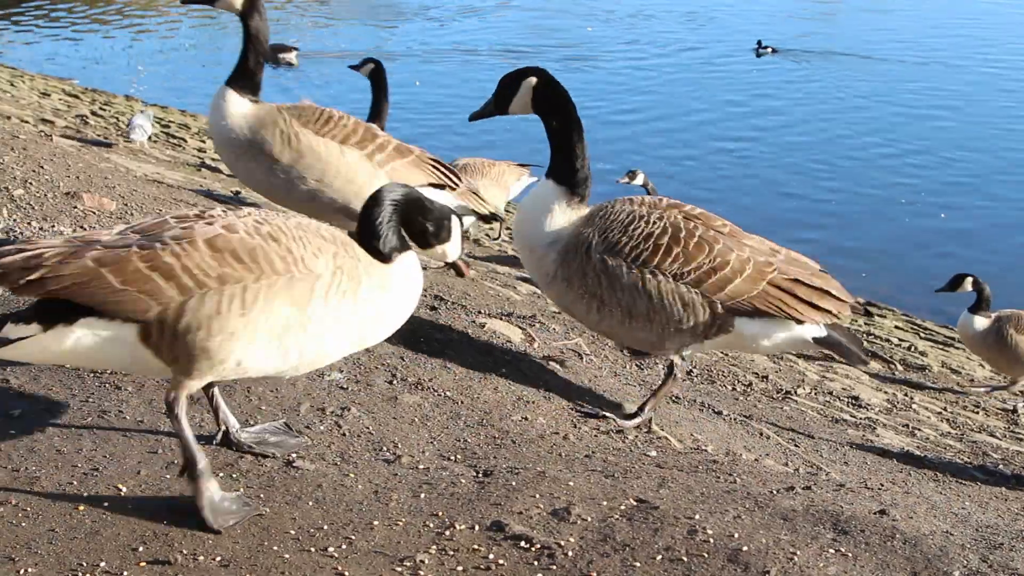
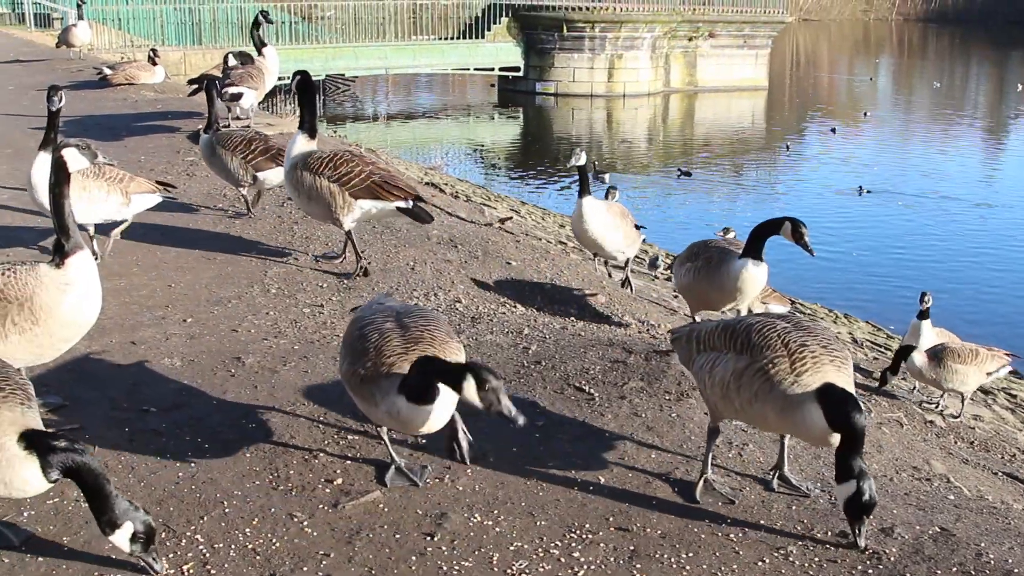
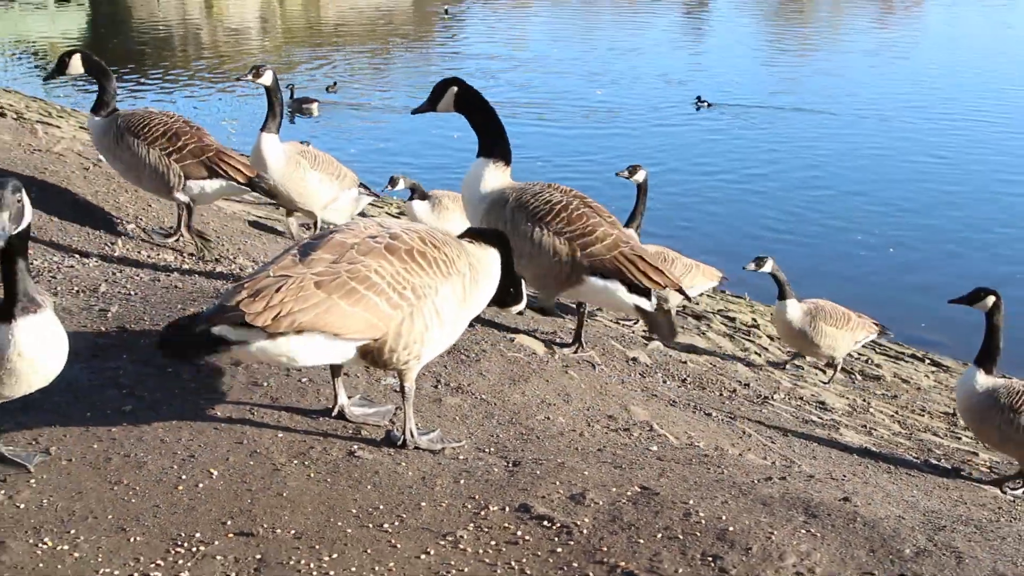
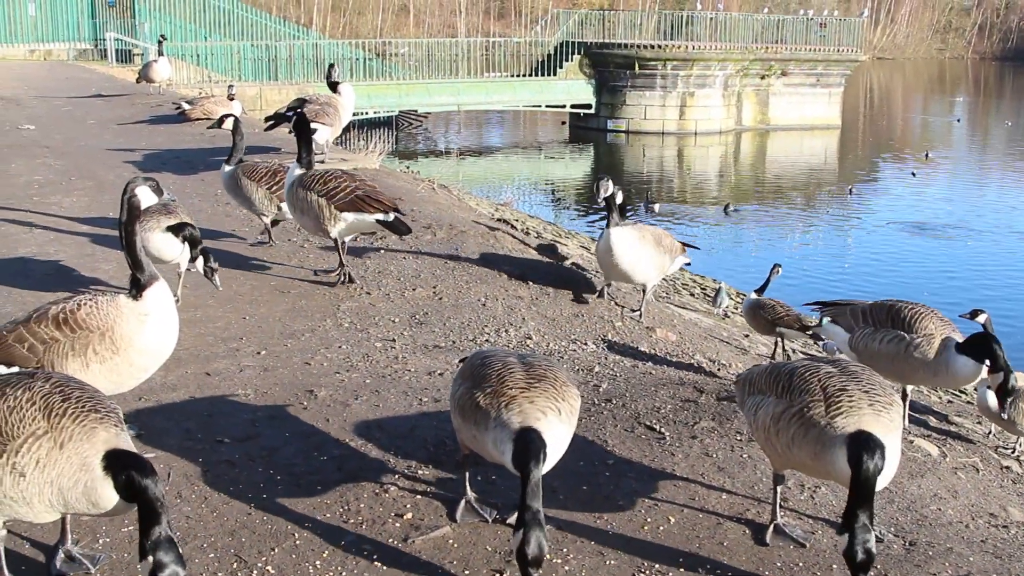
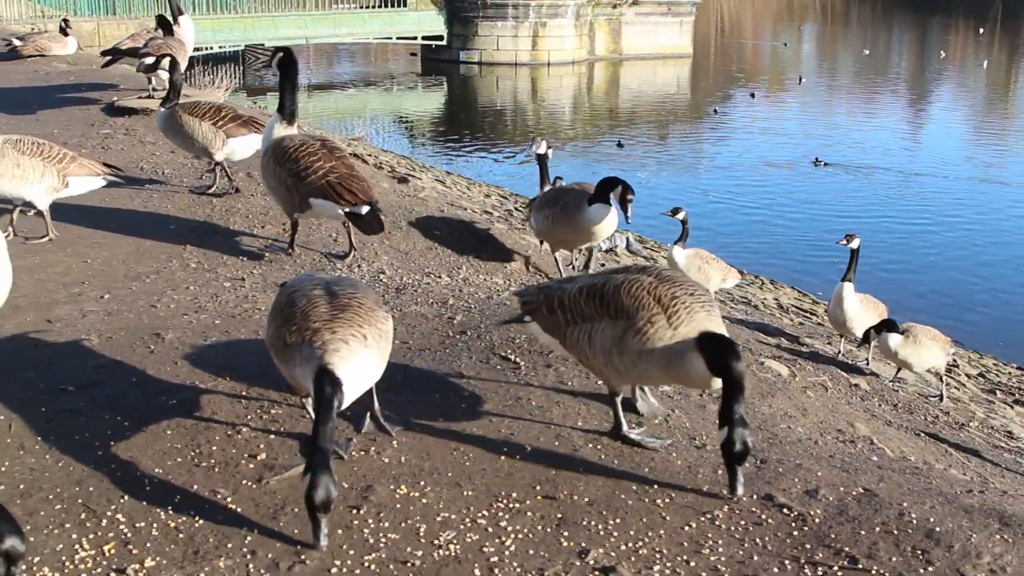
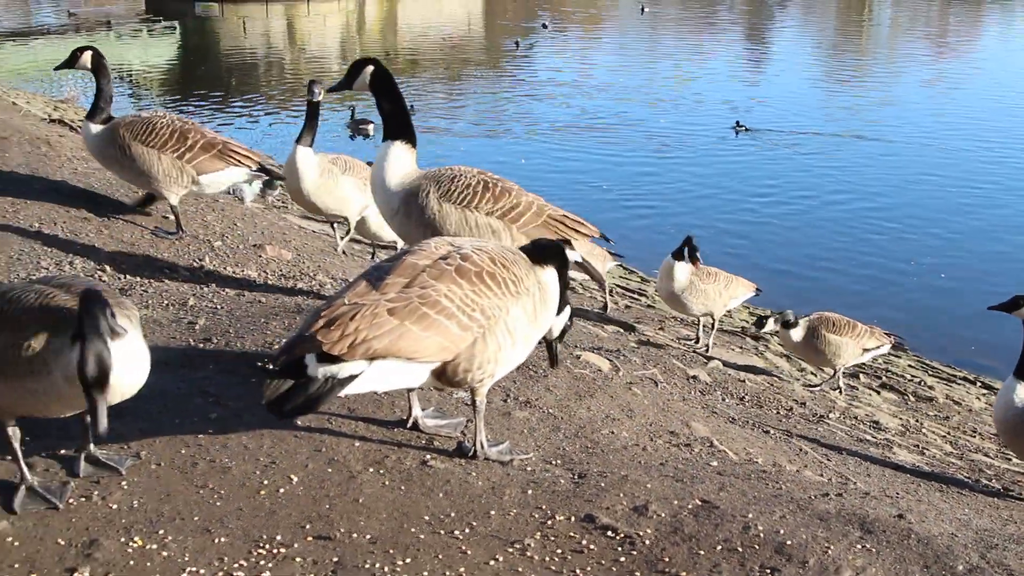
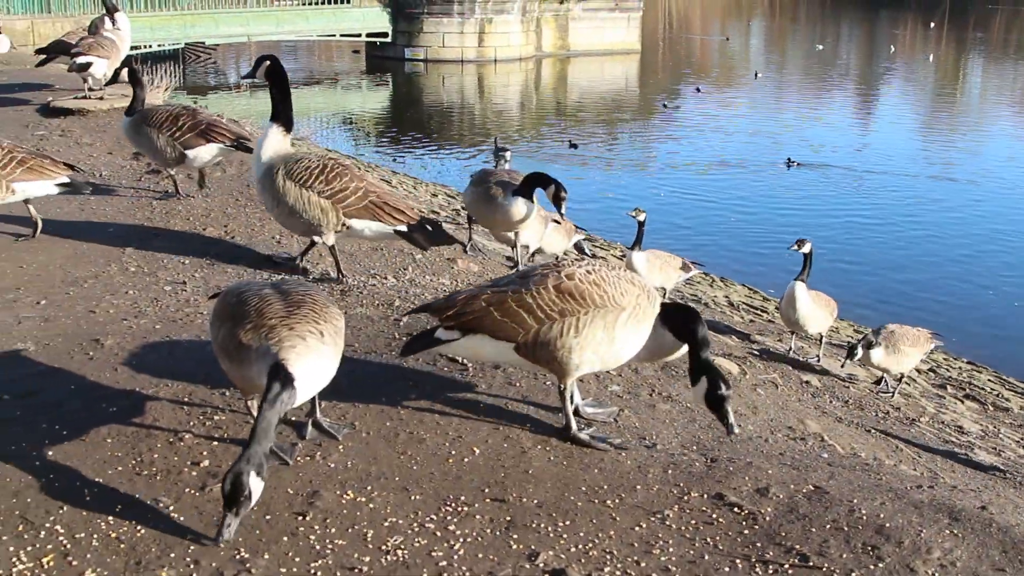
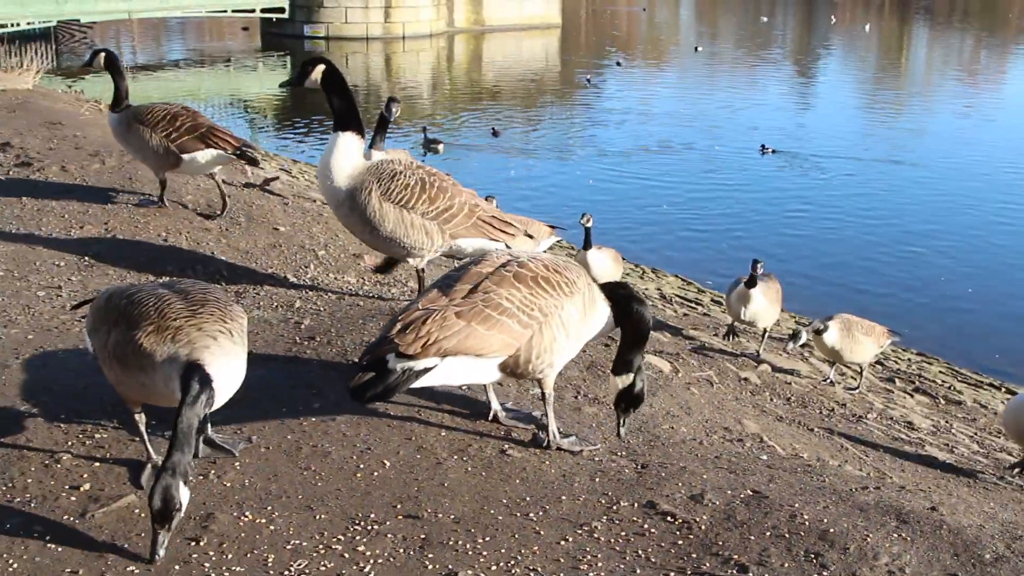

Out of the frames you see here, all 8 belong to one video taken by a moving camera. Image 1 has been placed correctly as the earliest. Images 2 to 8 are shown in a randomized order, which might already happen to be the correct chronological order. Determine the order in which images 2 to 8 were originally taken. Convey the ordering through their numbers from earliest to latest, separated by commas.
3, 6, 8, 7, 5, 2, 4
